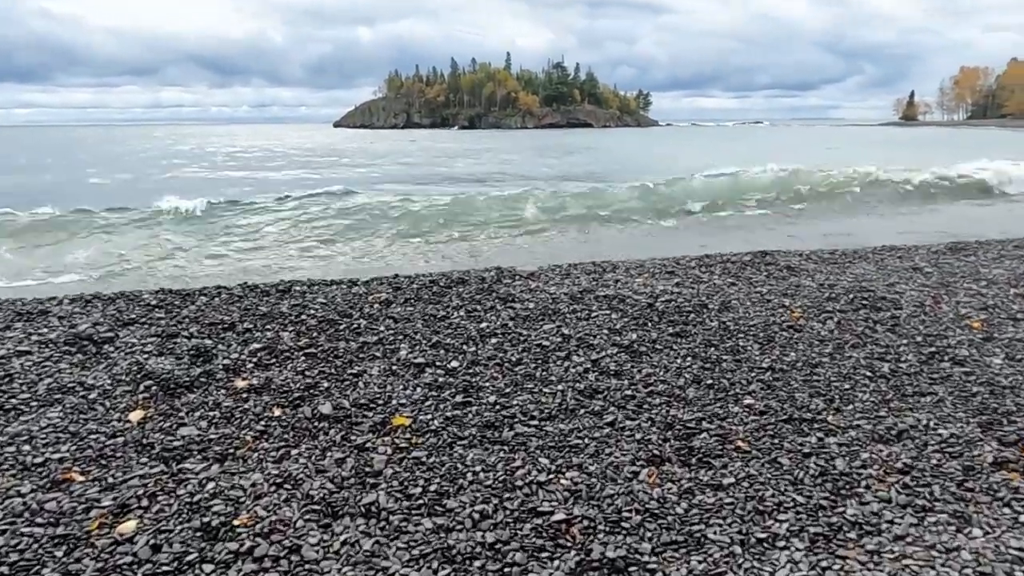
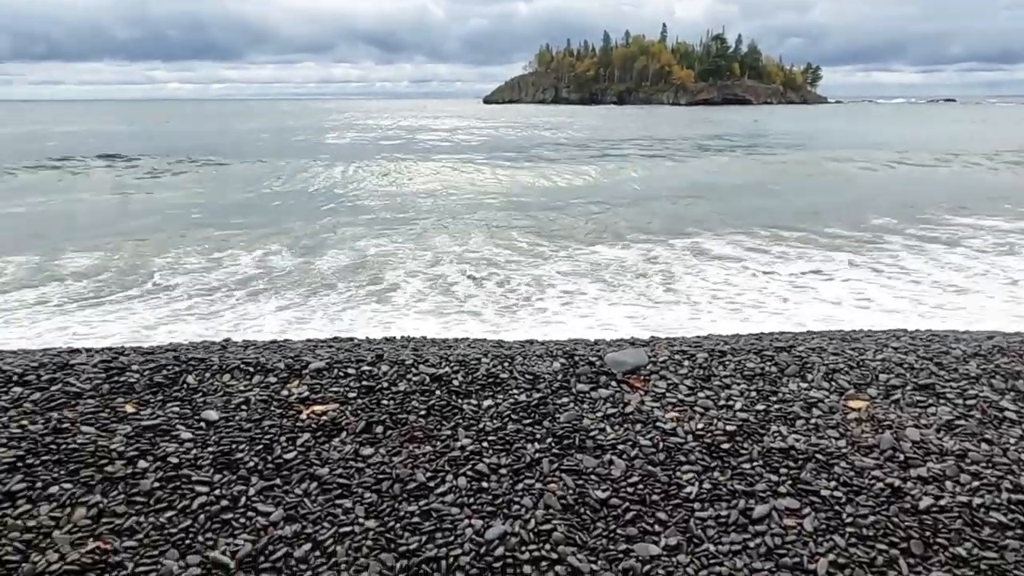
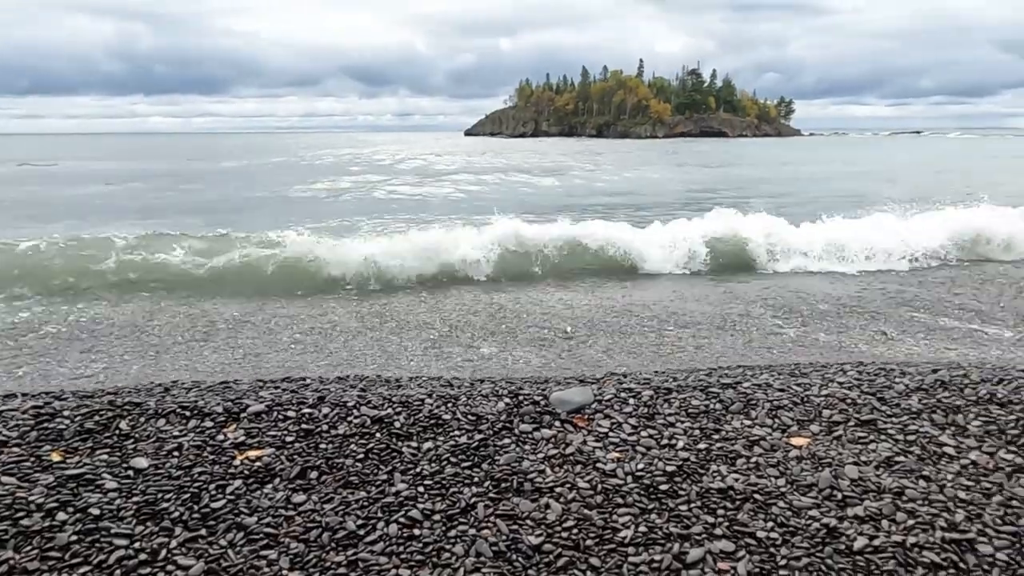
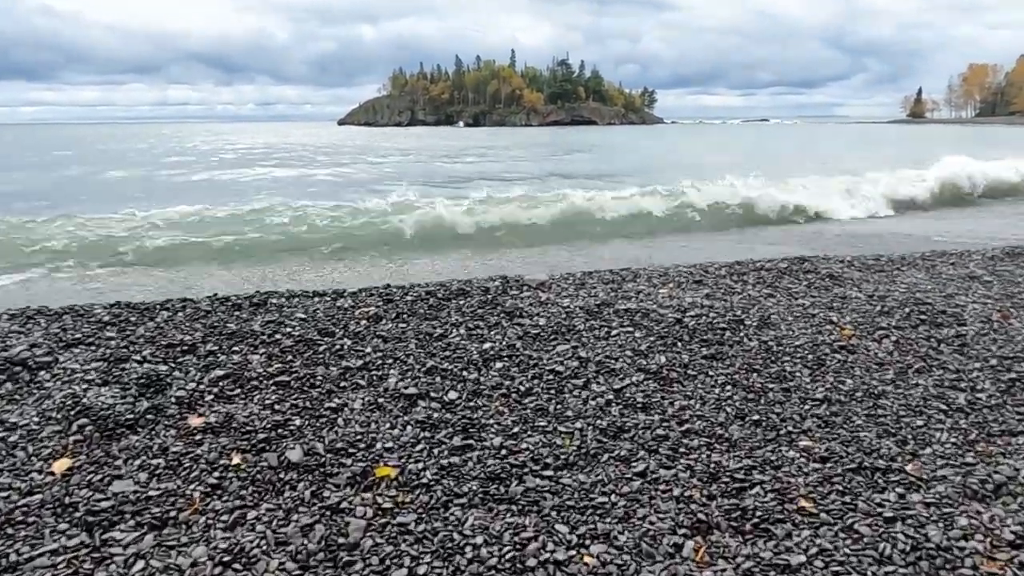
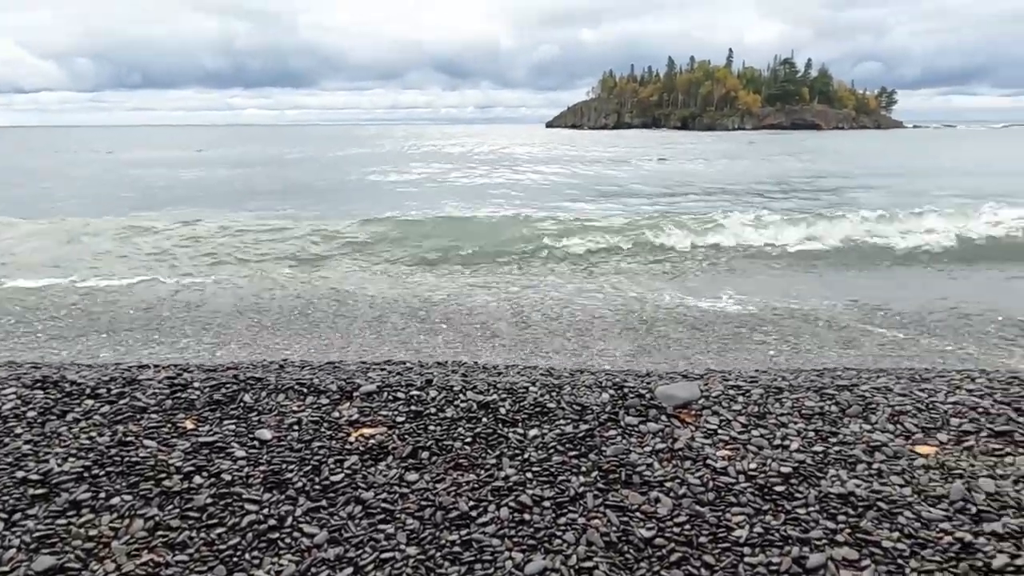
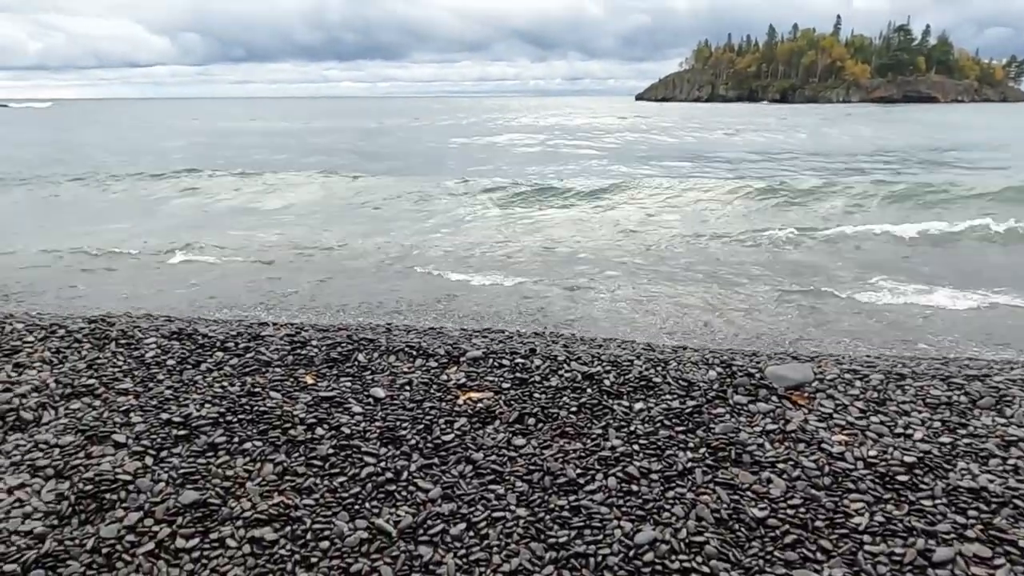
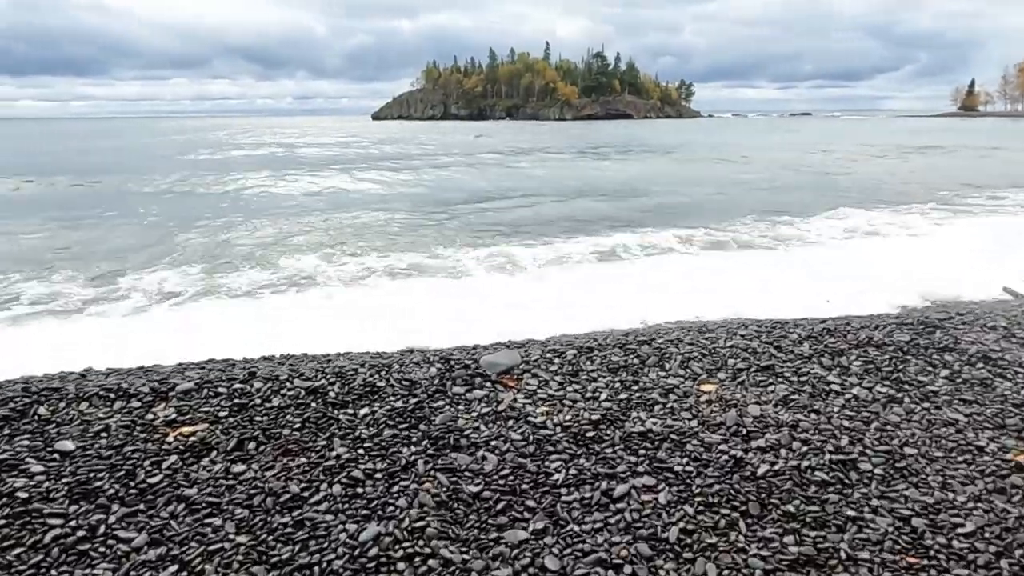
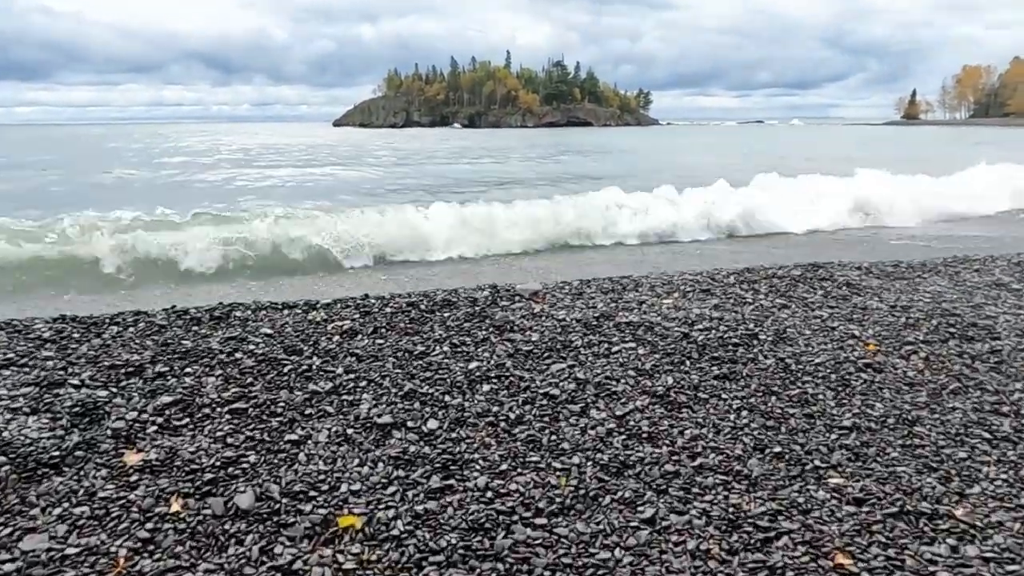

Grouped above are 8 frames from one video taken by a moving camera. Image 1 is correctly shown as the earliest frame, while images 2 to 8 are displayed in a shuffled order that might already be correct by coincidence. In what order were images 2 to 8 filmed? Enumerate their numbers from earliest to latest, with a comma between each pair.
4, 8, 7, 2, 6, 5, 3
